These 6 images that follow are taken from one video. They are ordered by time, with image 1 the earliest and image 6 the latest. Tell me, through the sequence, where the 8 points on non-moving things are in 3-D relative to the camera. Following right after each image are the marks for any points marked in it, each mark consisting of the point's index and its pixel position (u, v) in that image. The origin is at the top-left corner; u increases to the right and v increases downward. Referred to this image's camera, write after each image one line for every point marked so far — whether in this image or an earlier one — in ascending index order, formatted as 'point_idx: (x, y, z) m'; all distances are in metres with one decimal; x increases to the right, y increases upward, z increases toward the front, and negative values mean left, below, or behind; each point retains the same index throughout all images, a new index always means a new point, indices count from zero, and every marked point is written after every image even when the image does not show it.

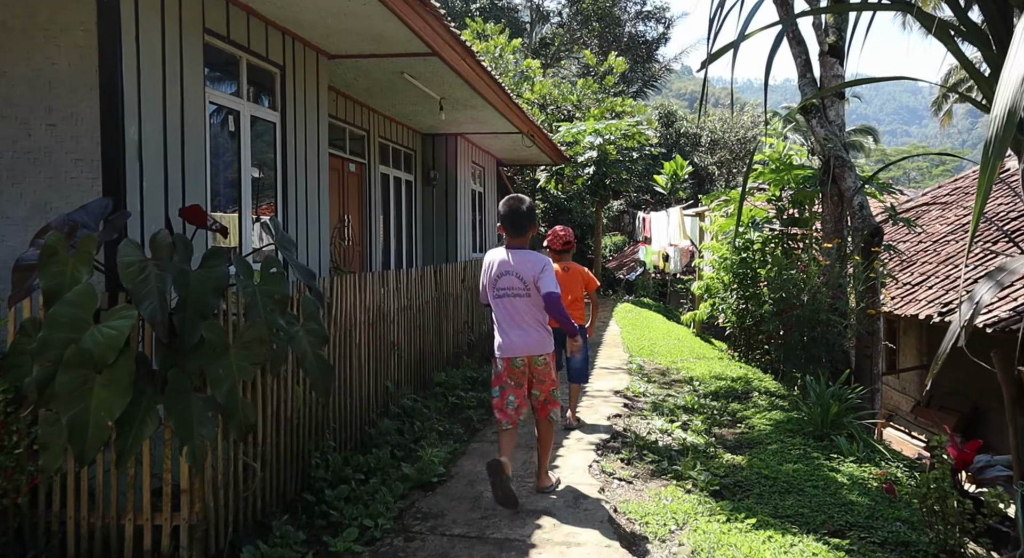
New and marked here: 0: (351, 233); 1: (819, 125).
0: (-2.0, +0.6, +10.2) m
1: (+2.6, +1.3, +6.9) m
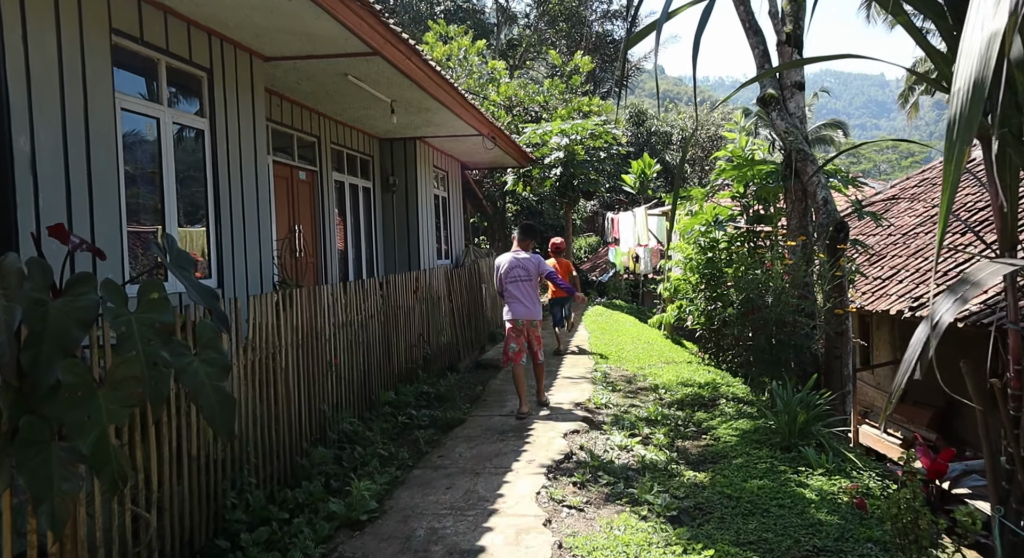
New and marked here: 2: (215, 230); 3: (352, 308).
0: (-2.5, +0.4, +9.8) m
1: (+2.1, +1.3, +6.6) m
2: (-2.3, +0.4, +6.3) m
3: (-1.1, -0.2, +5.7) m
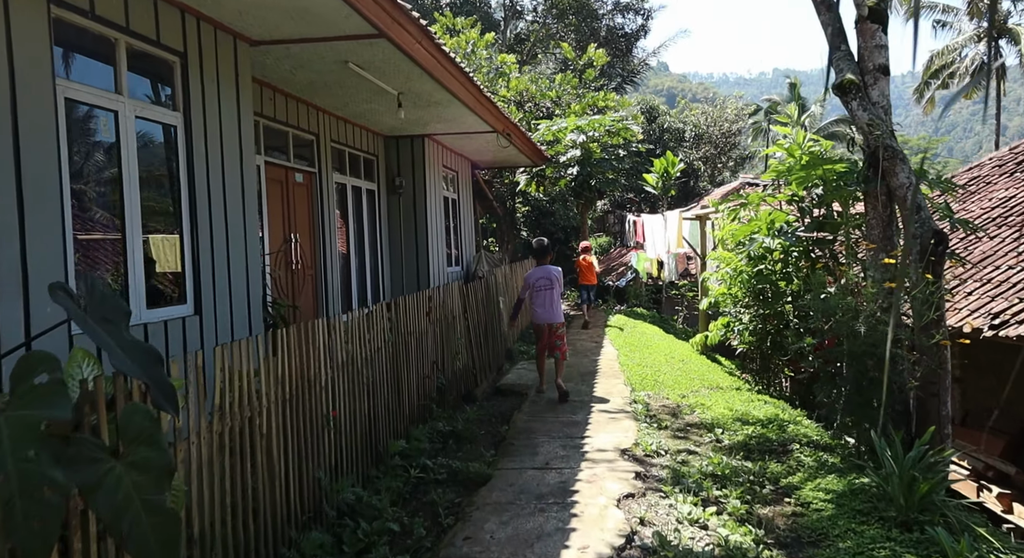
0: (-2.2, +0.3, +8.8) m
1: (+2.4, +1.2, +5.6) m
2: (-2.0, +0.2, +5.3) m
3: (-0.9, -0.4, +4.6) m
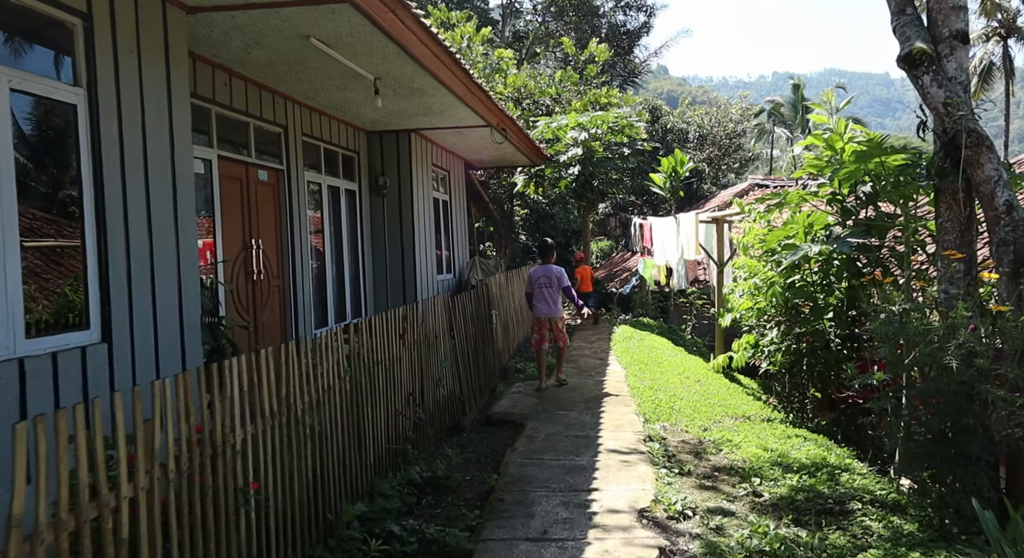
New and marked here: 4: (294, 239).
0: (-2.3, +0.2, +7.7) m
1: (+2.3, +1.1, +4.5) m
2: (-2.1, +0.1, +4.2) m
3: (-0.9, -0.4, +3.5) m
4: (-2.2, +0.4, +8.2) m
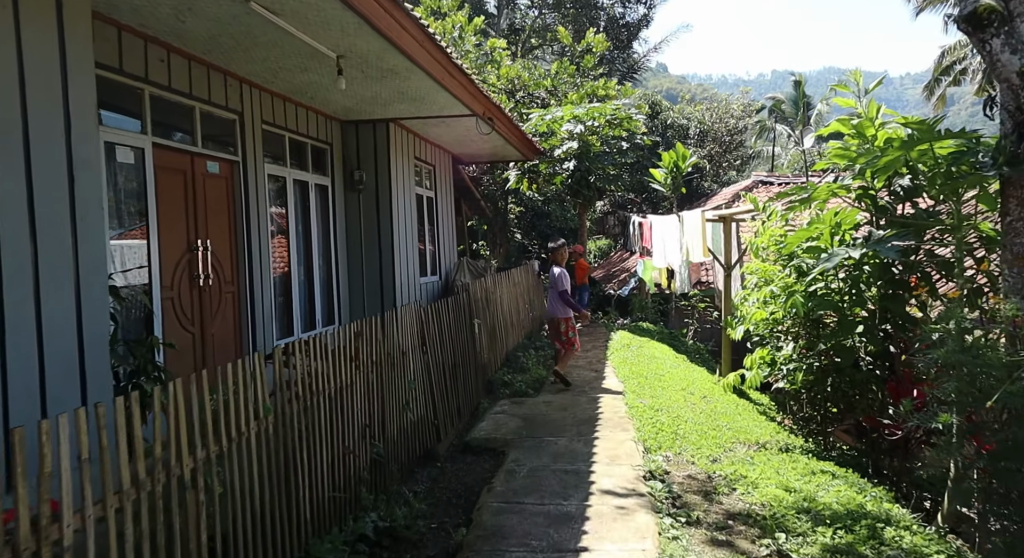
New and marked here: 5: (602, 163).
0: (-2.4, +0.1, +6.8) m
1: (+2.2, +1.0, +3.6) m
2: (-2.2, +0.1, +3.3) m
3: (-1.1, -0.5, +2.6) m
4: (-2.3, +0.3, +7.3) m
5: (+1.7, +2.2, +15.5) m
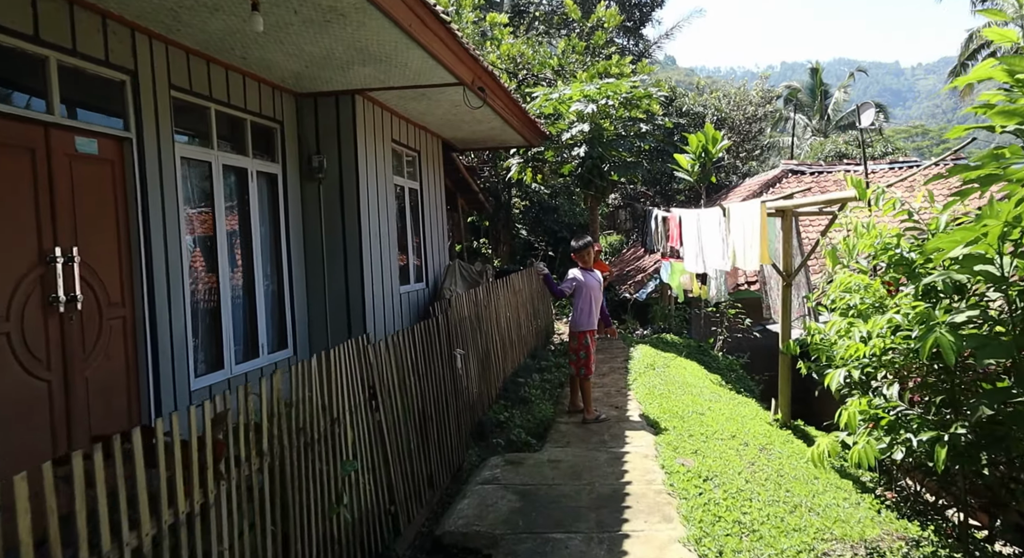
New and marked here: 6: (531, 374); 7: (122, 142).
0: (-2.5, 0.0, +4.9) m
1: (+2.1, +0.9, +1.7) m
2: (-2.3, -0.1, +1.4) m
3: (-1.2, -0.6, +0.7) m
4: (-2.4, +0.2, +5.4) m
5: (+1.7, +2.1, +13.5) m
6: (+0.2, -1.0, +8.8) m
7: (-2.4, +0.9, +5.1) m
